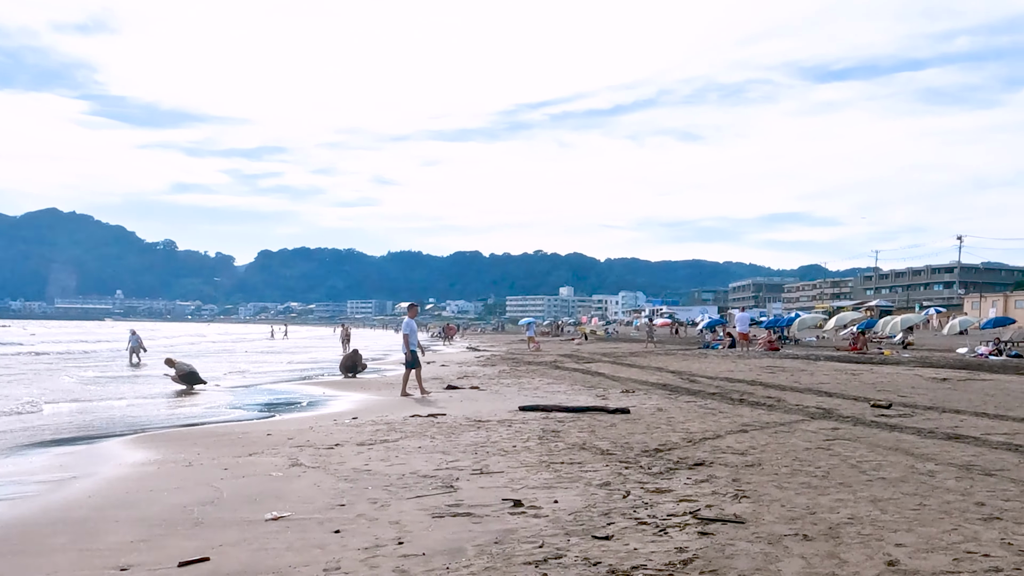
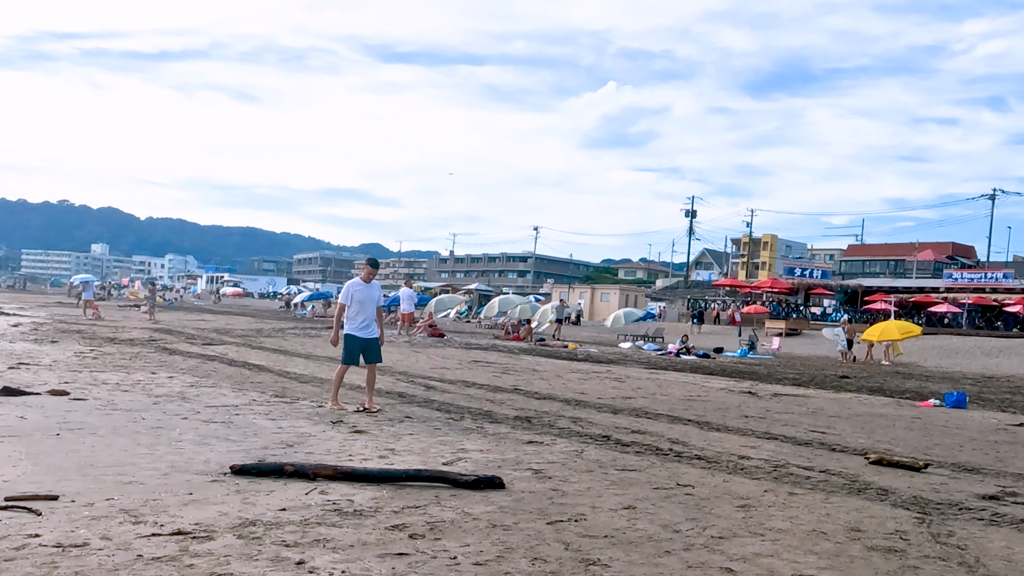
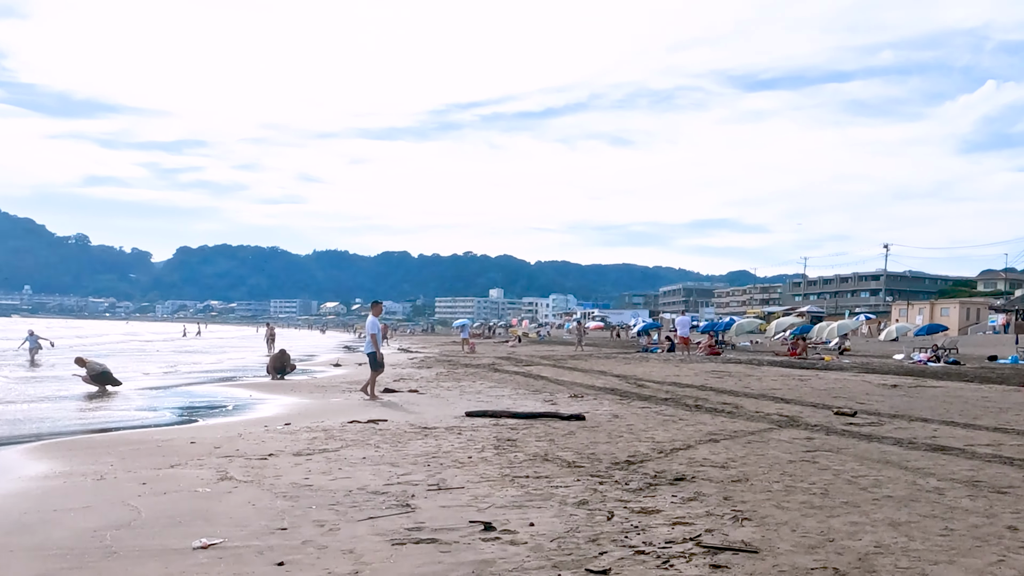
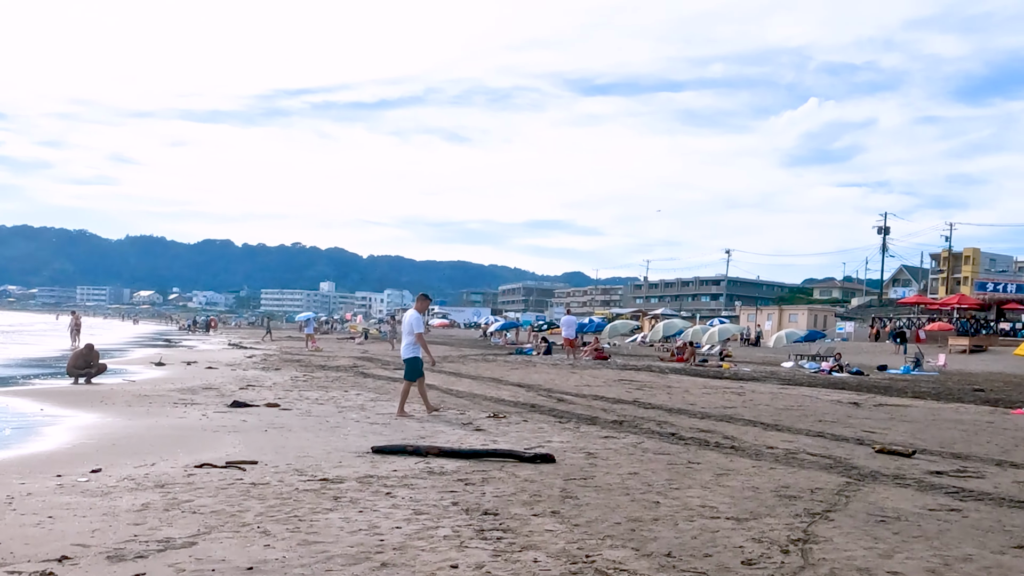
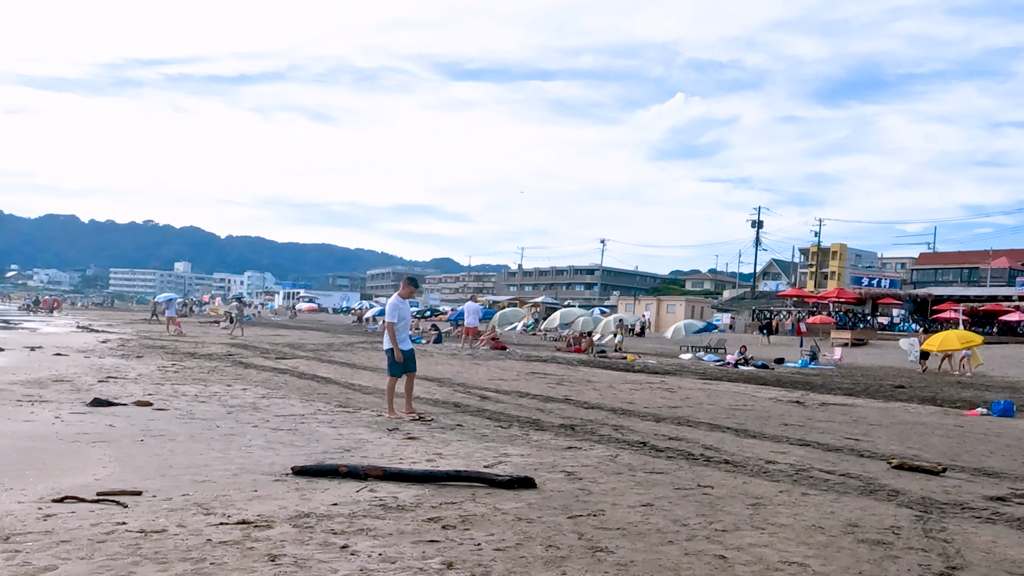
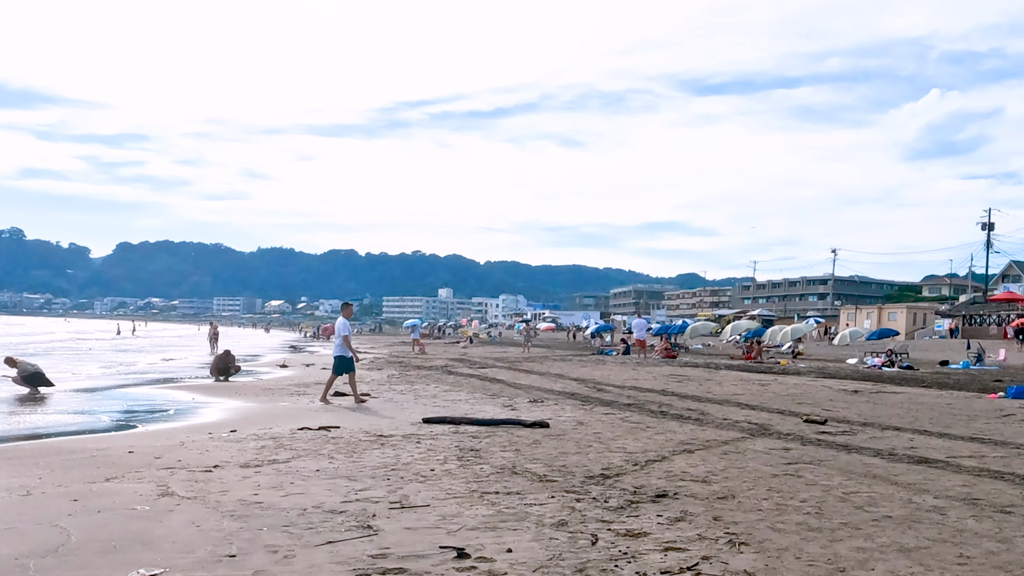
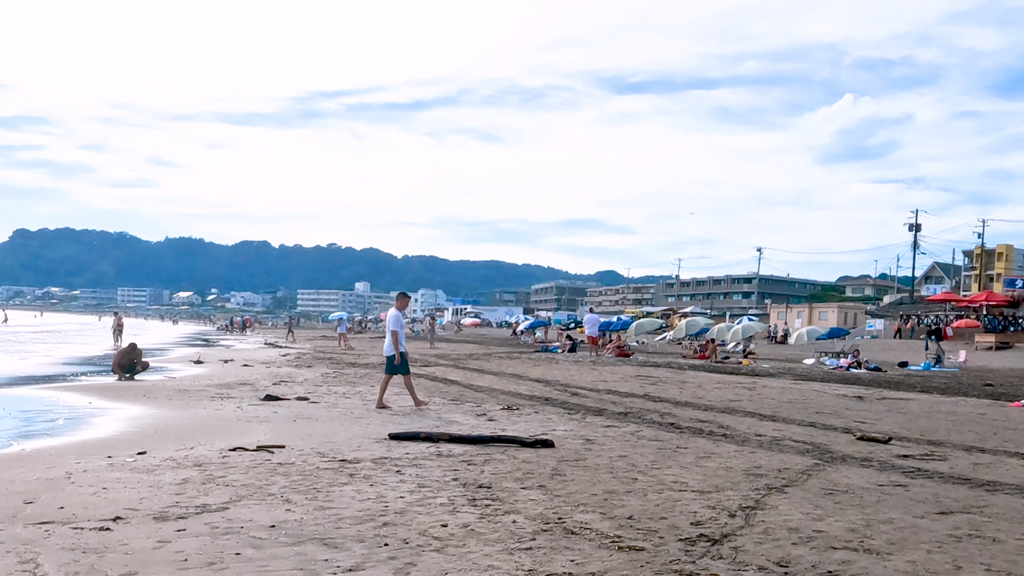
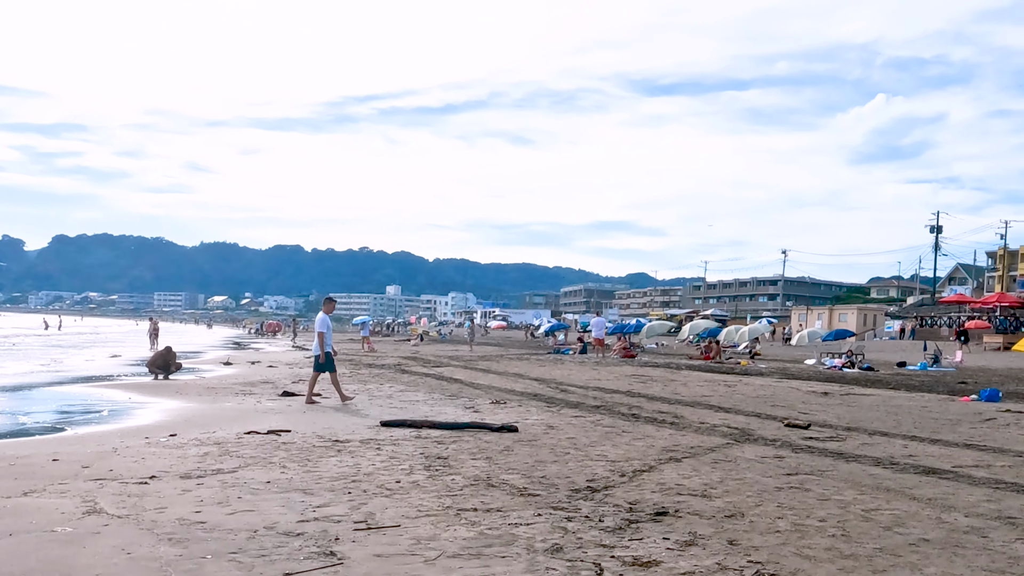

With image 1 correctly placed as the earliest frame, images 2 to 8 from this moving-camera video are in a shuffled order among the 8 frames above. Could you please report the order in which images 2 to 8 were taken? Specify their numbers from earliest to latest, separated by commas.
3, 6, 8, 7, 4, 5, 2
